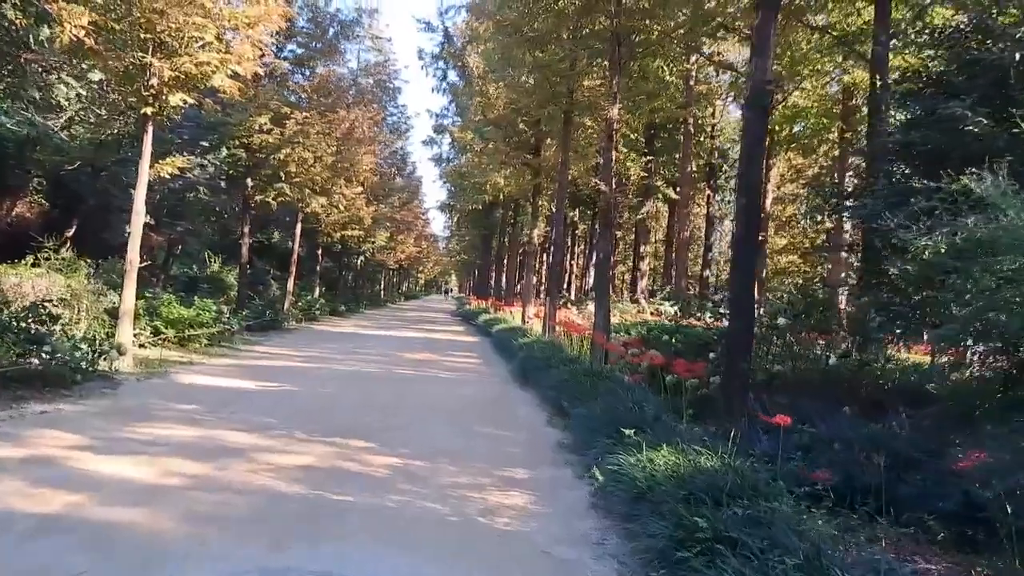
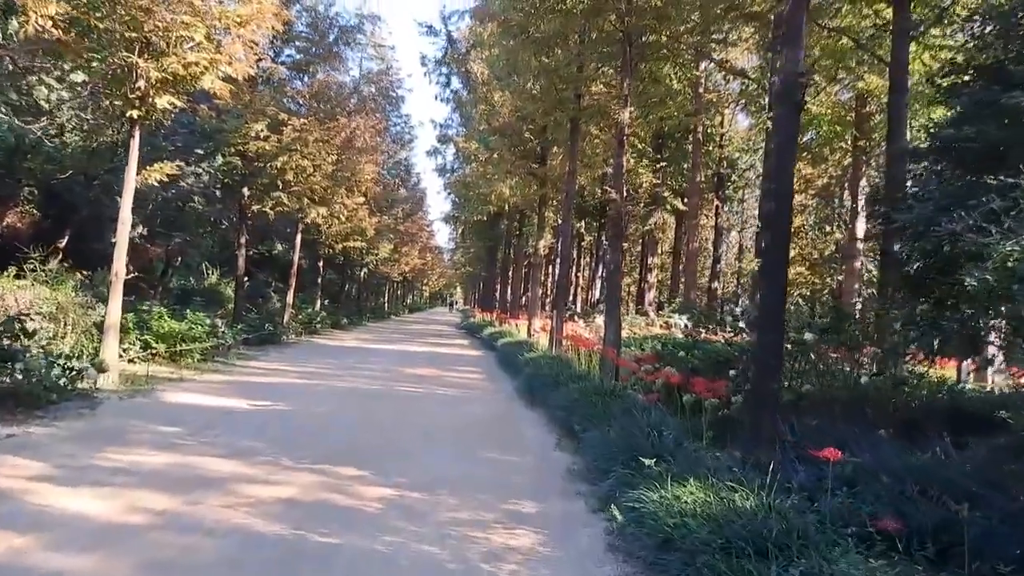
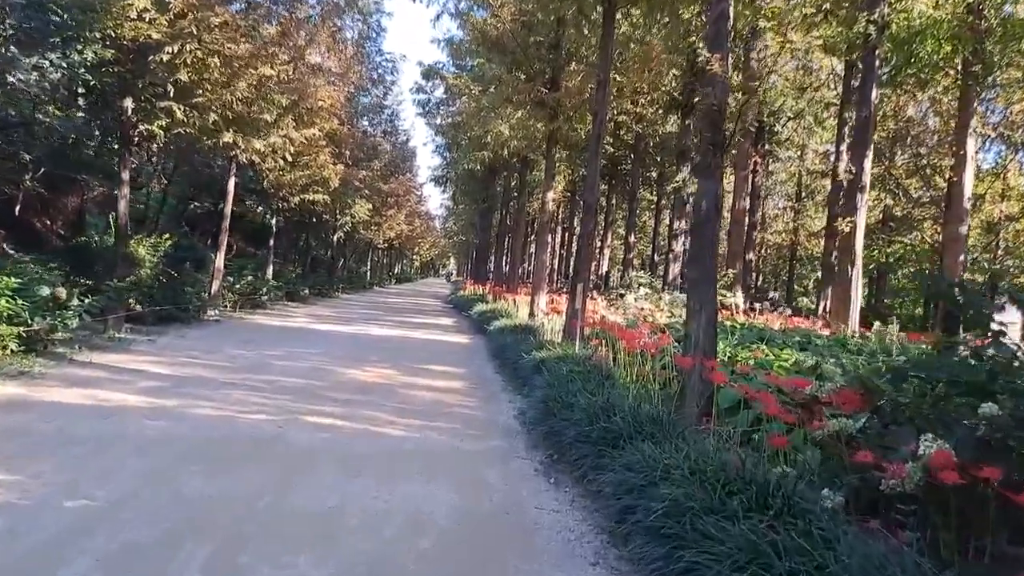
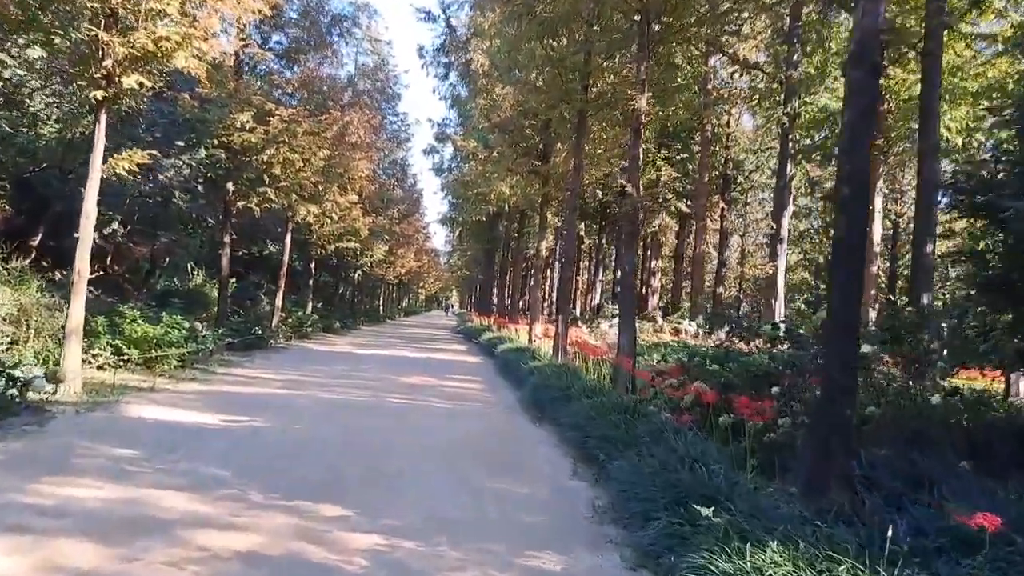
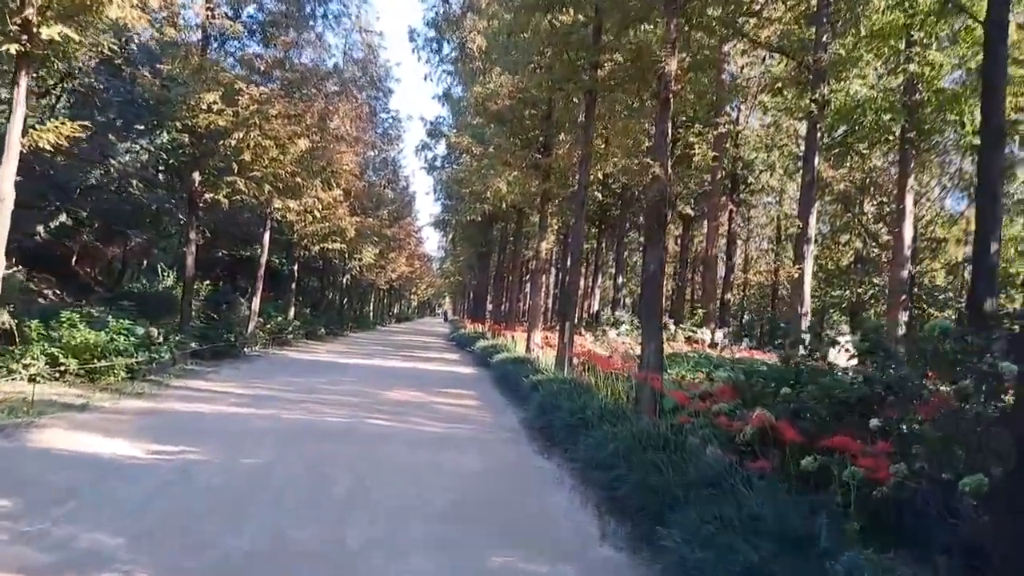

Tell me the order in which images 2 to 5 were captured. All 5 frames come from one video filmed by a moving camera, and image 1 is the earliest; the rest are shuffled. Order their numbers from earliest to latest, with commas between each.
2, 4, 5, 3
